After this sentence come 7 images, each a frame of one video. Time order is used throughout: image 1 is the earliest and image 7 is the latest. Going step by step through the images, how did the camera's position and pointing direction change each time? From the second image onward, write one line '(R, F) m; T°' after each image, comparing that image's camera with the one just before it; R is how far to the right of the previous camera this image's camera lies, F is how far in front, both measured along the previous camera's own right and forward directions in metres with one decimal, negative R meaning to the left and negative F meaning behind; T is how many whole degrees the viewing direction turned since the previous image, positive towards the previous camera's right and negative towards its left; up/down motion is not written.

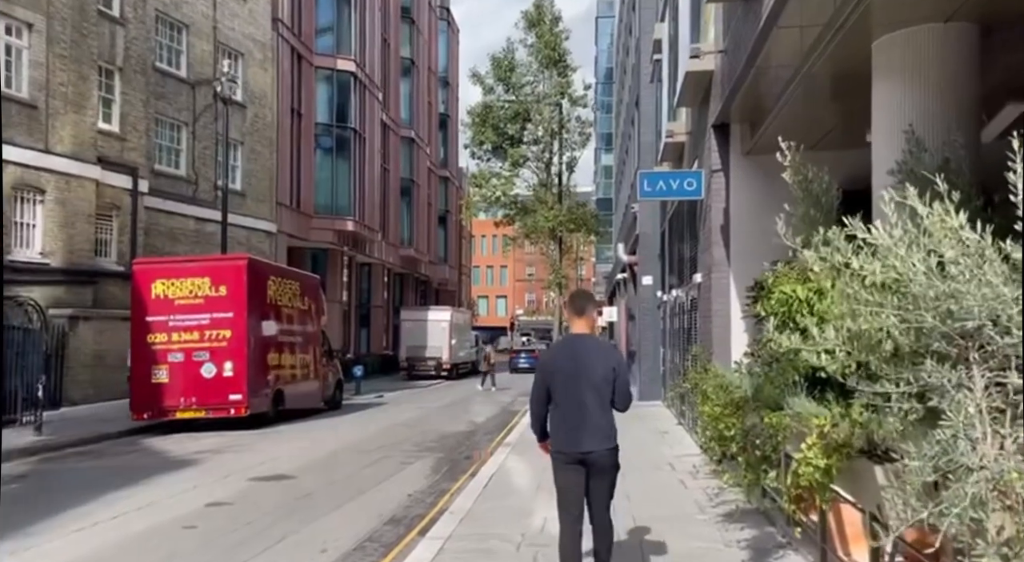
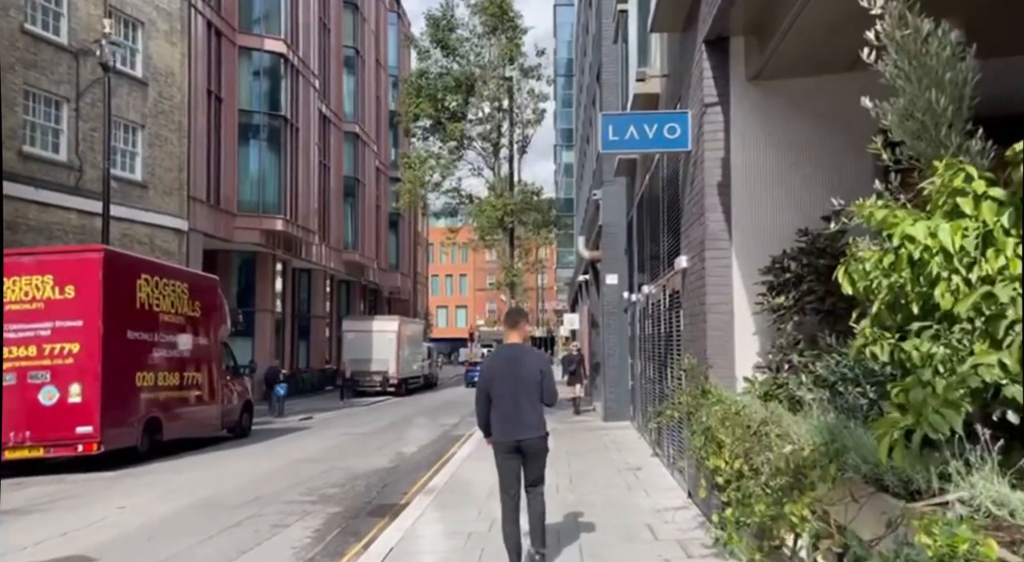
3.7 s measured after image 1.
(+0.6, +4.0) m; +2°
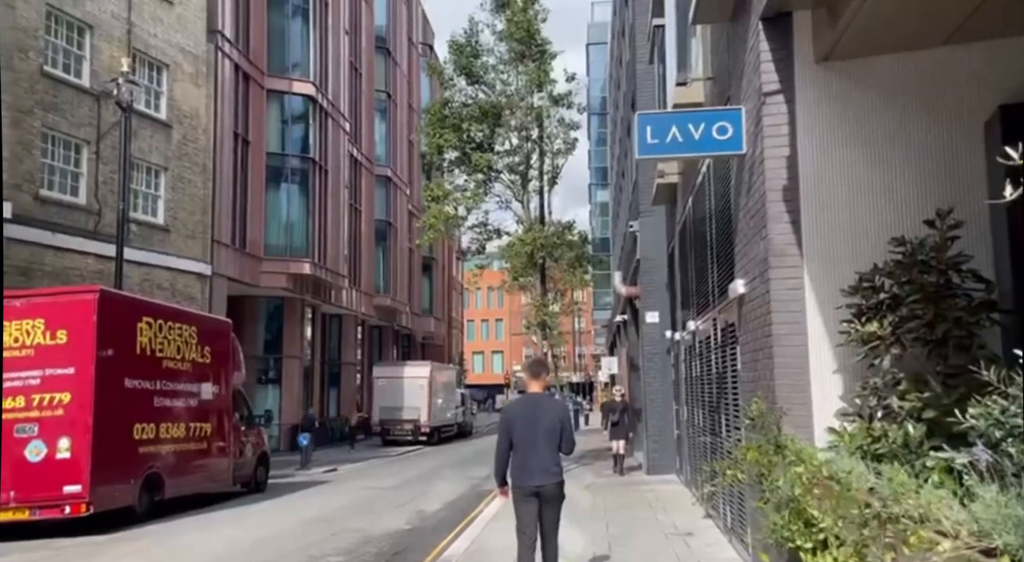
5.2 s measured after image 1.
(+0.1, +1.5) m; -2°
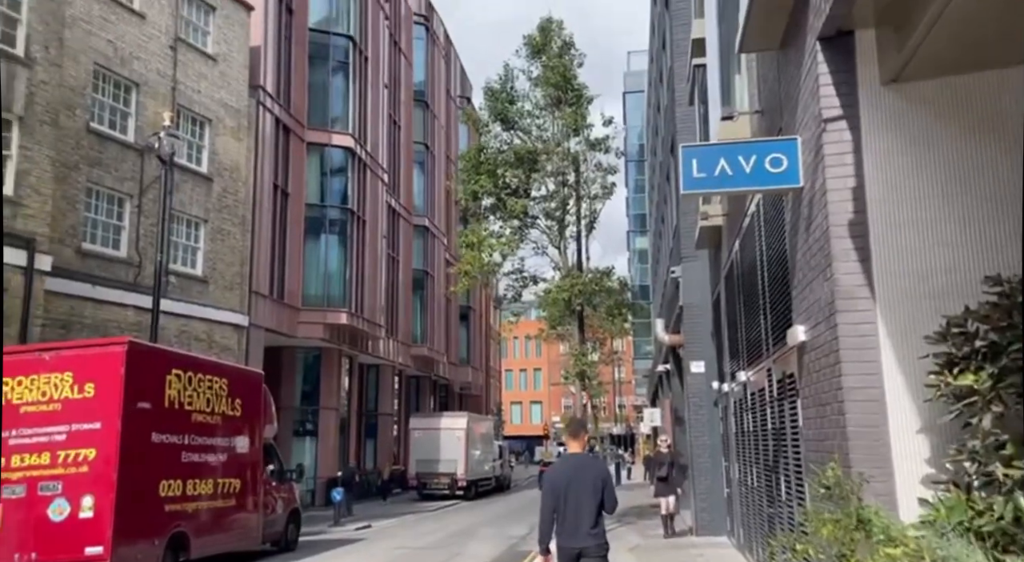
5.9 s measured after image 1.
(0.0, +0.6) m; -2°
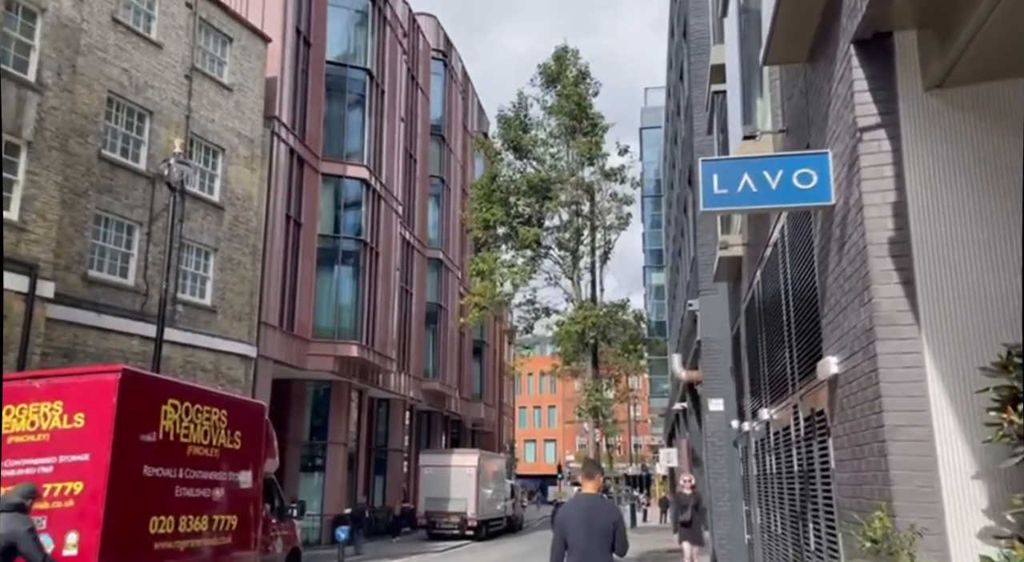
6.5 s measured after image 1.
(+0.1, +0.6) m; -1°
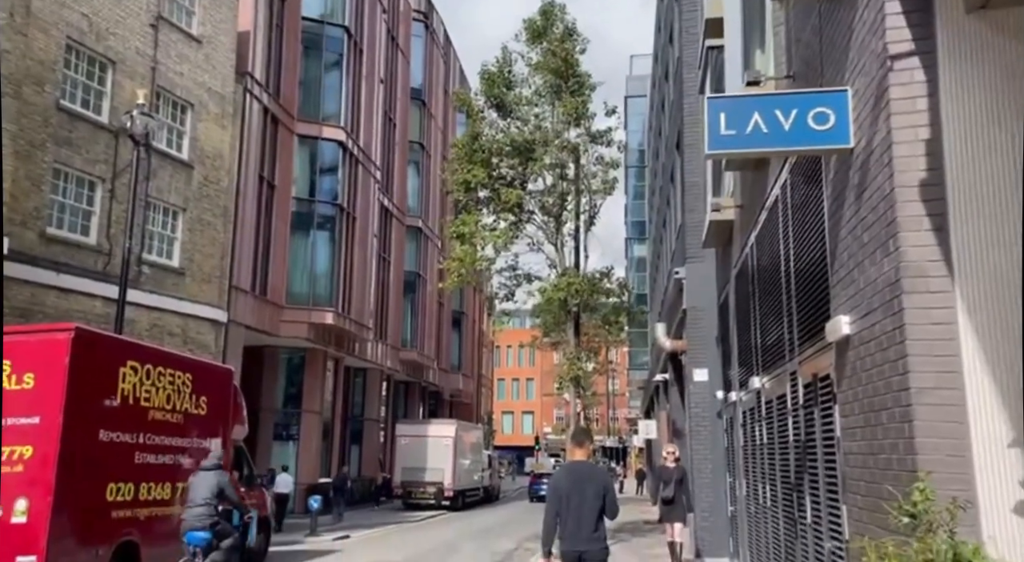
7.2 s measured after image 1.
(0.0, +0.7) m; +1°
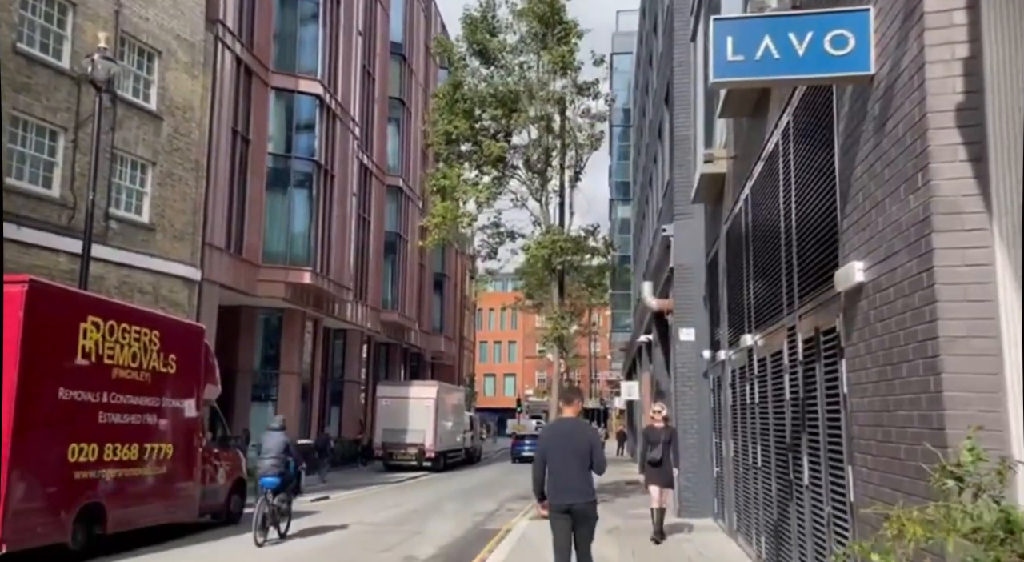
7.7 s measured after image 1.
(0.0, +0.6) m; +1°
